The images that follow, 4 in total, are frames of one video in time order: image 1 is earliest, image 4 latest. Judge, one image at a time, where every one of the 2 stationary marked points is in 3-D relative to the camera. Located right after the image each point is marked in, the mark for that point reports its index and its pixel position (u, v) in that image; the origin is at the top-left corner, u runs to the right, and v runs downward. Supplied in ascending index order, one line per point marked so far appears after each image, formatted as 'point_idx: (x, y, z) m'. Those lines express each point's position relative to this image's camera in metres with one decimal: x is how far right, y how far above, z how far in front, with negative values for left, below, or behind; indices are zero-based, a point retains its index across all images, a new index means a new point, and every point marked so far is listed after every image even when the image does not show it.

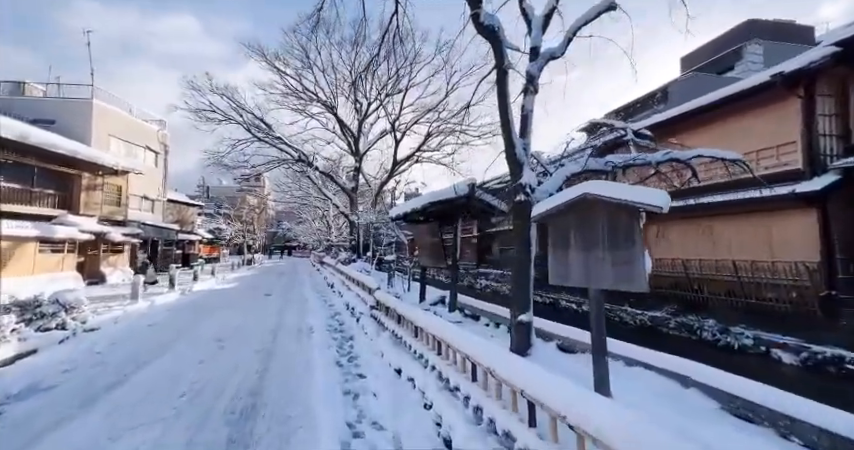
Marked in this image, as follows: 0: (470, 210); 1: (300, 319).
0: (+0.9, +0.3, +6.8) m
1: (-3.7, -2.8, +9.2) m
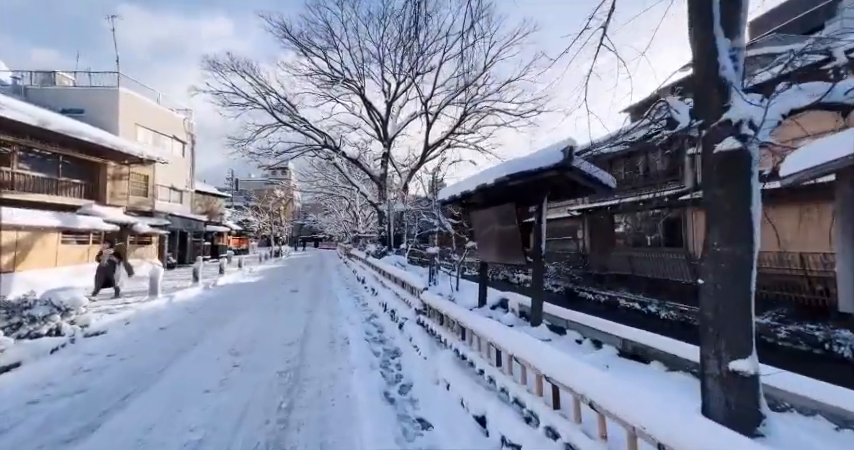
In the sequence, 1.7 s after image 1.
0: (+2.1, +0.6, +4.9) m
1: (-2.3, -2.5, +7.8) m
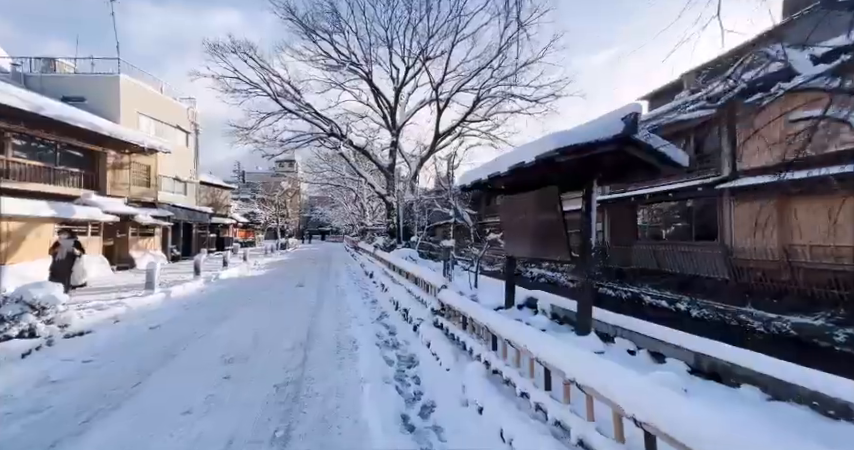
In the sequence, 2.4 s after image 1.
0: (+2.4, +0.7, +4.0) m
1: (-2.0, -2.2, +7.0) m
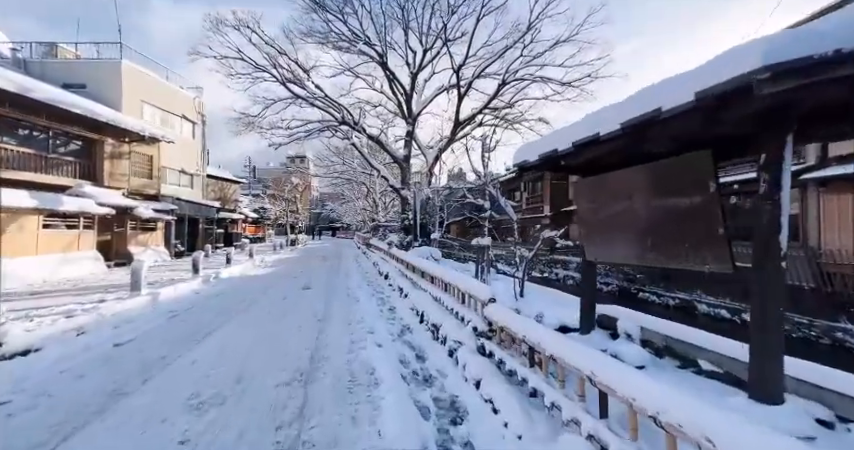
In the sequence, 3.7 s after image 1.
0: (+2.9, +0.8, +2.4) m
1: (-1.3, -2.1, +5.5) m
